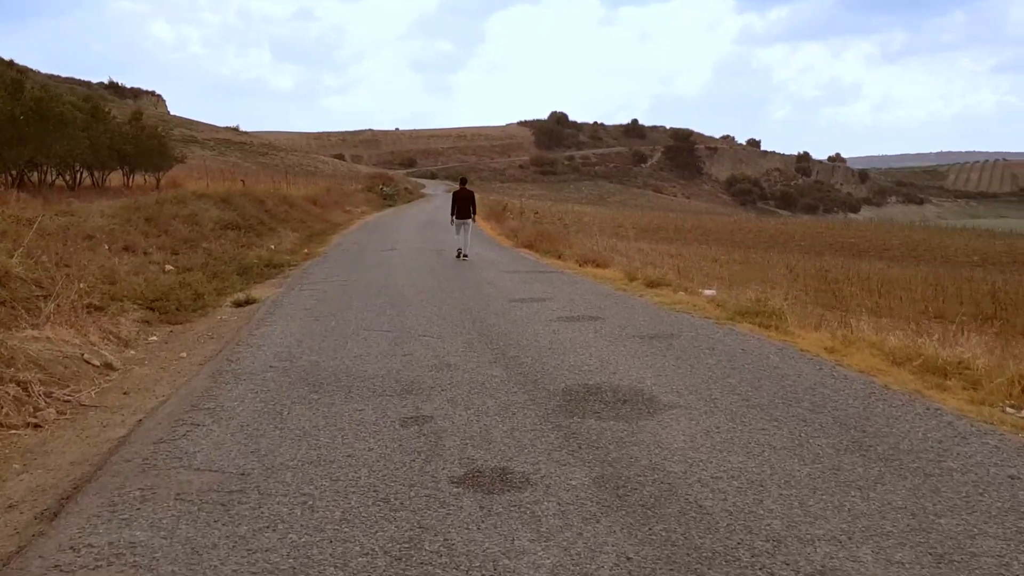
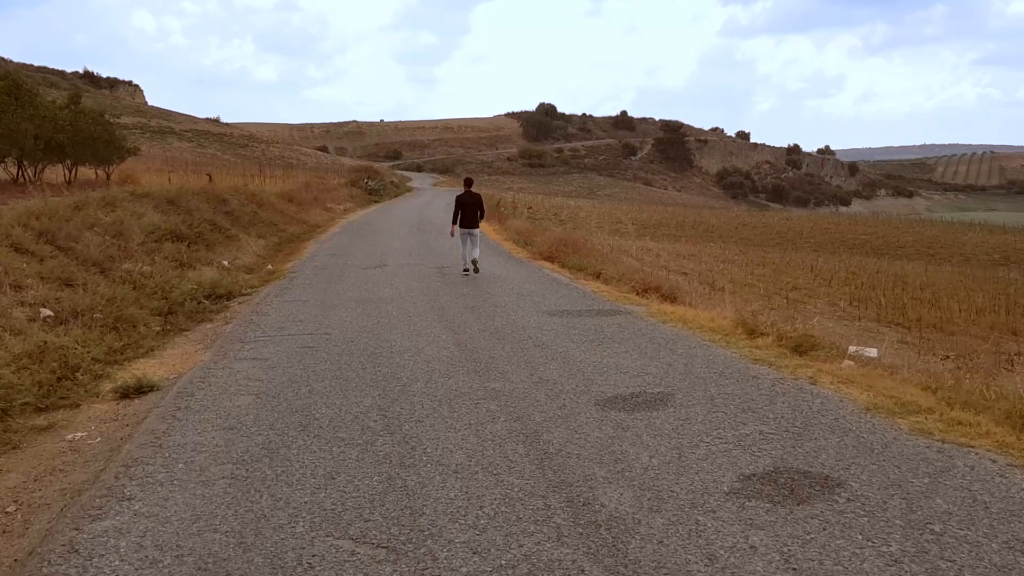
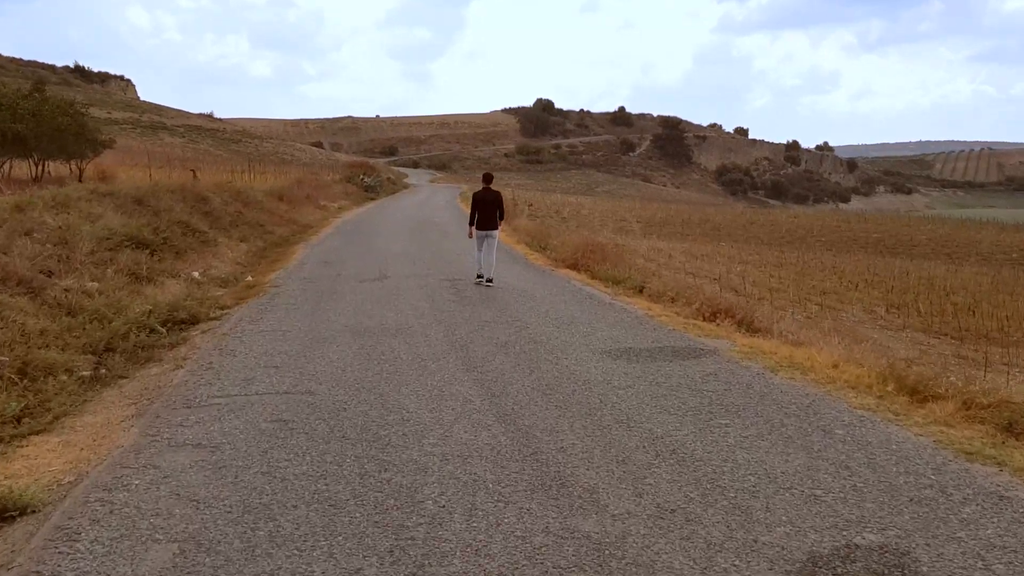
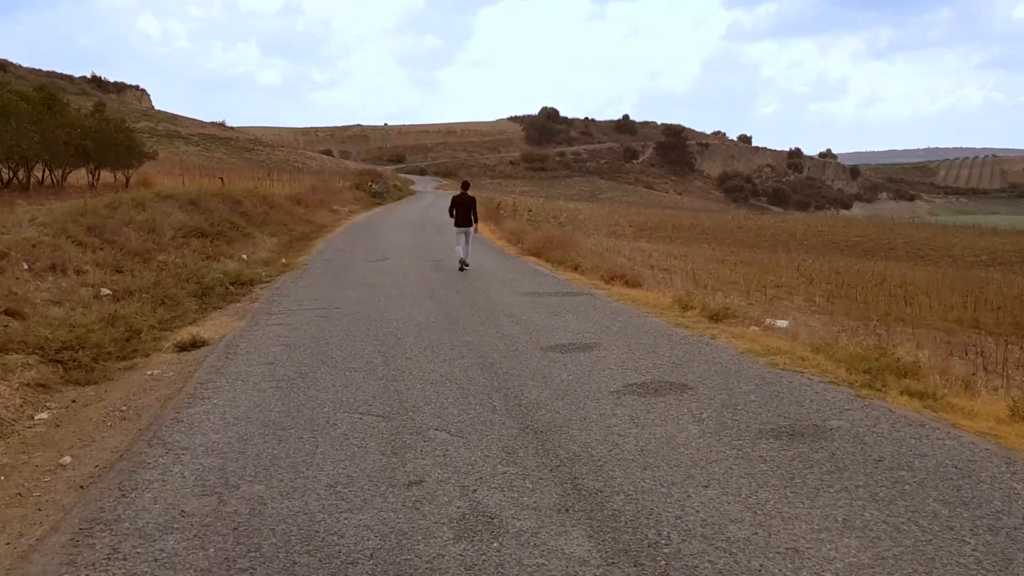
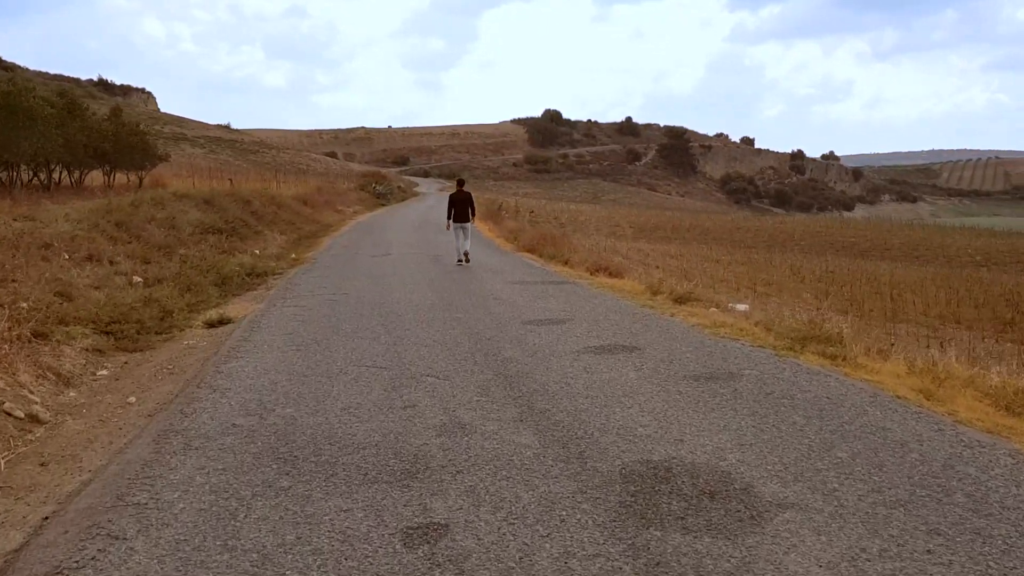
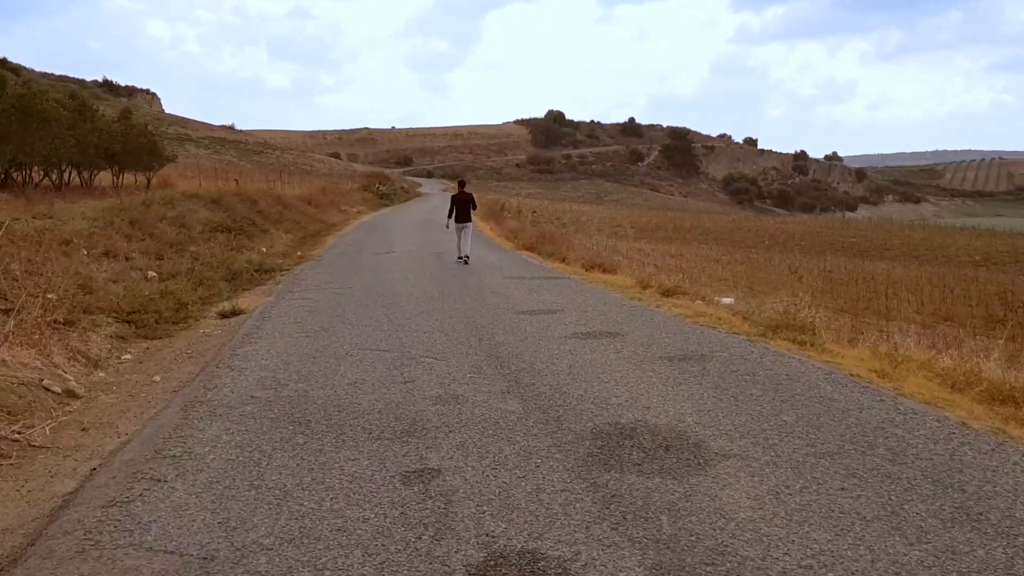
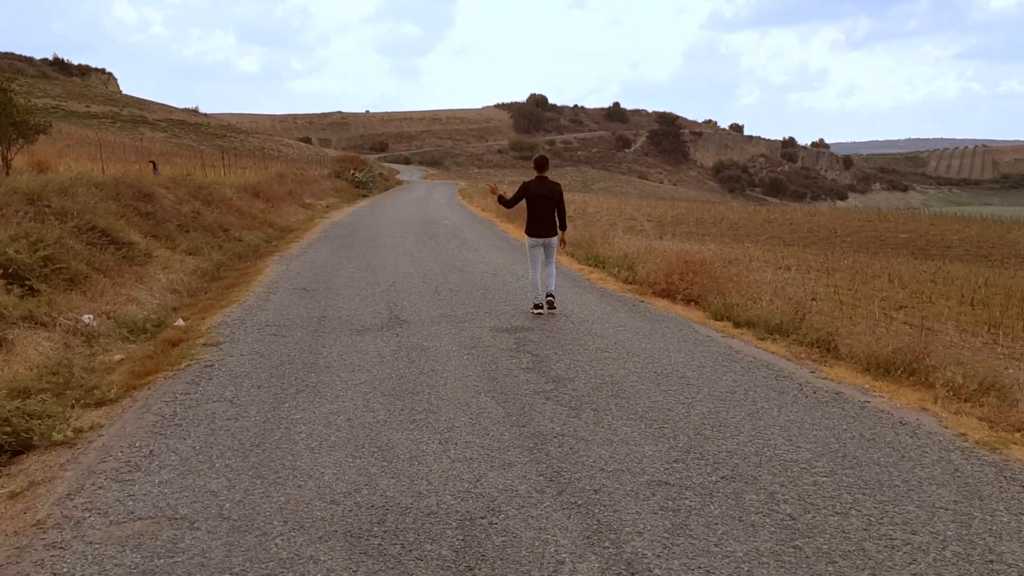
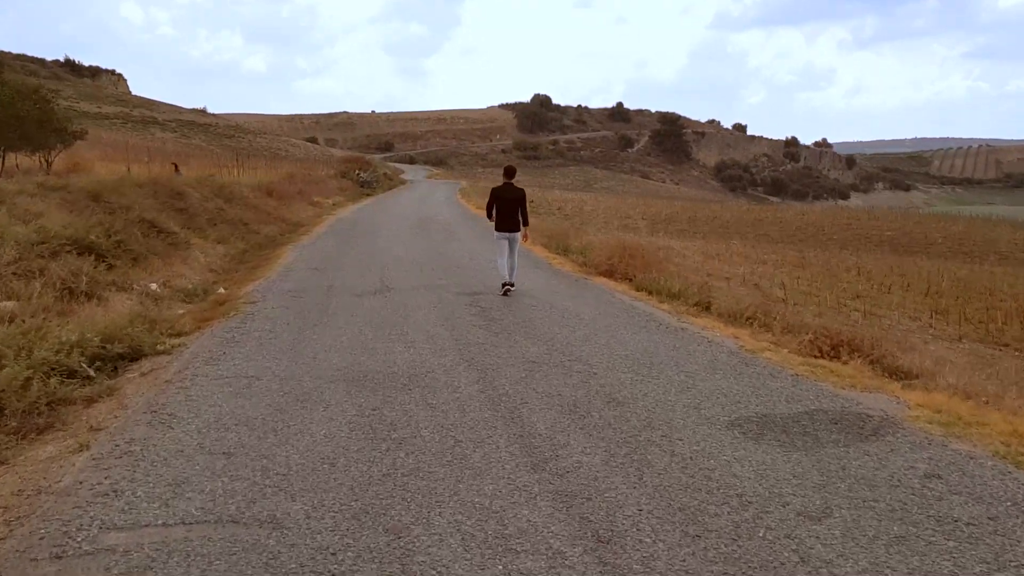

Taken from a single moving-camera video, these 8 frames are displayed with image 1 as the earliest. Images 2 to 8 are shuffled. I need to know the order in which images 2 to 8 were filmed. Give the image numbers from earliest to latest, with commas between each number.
6, 5, 4, 2, 3, 8, 7
